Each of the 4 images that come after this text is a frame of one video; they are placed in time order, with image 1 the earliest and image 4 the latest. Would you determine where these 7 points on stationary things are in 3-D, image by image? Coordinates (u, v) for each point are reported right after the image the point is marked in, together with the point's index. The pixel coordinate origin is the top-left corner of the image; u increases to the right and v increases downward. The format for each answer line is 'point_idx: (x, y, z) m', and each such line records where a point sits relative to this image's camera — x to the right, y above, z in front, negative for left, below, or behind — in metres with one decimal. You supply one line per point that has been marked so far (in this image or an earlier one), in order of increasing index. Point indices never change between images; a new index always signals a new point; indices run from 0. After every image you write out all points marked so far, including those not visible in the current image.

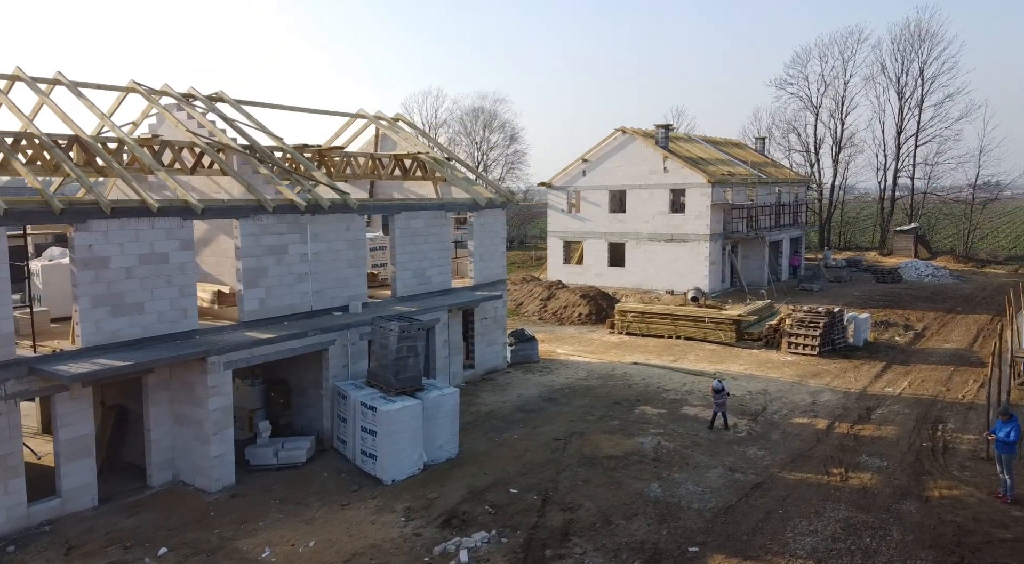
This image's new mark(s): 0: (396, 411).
0: (-1.8, -2.0, +12.0) m
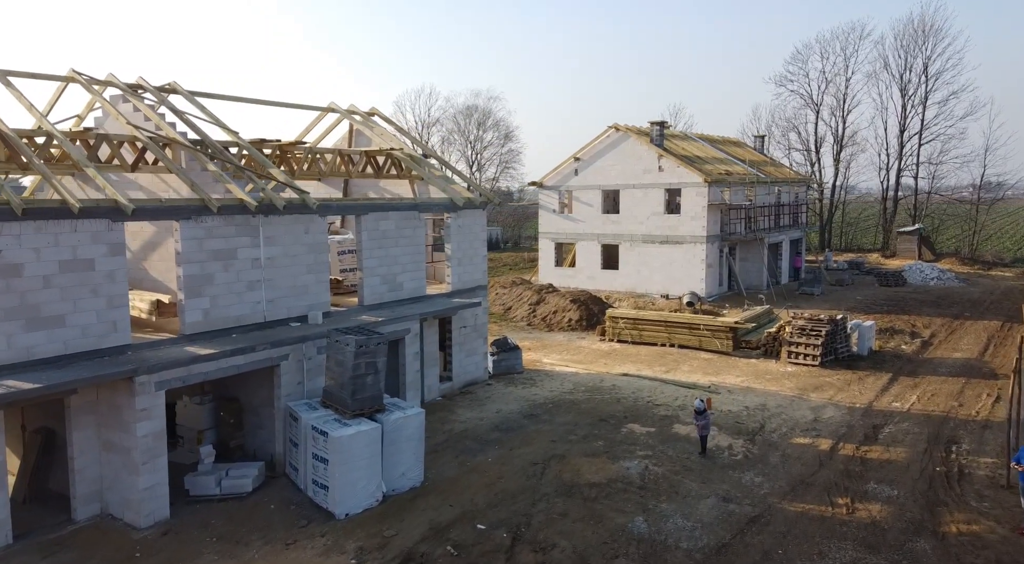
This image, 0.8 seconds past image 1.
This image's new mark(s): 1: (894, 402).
0: (-2.3, -2.2, +10.8) m
1: (+8.3, -2.6, +16.6) m
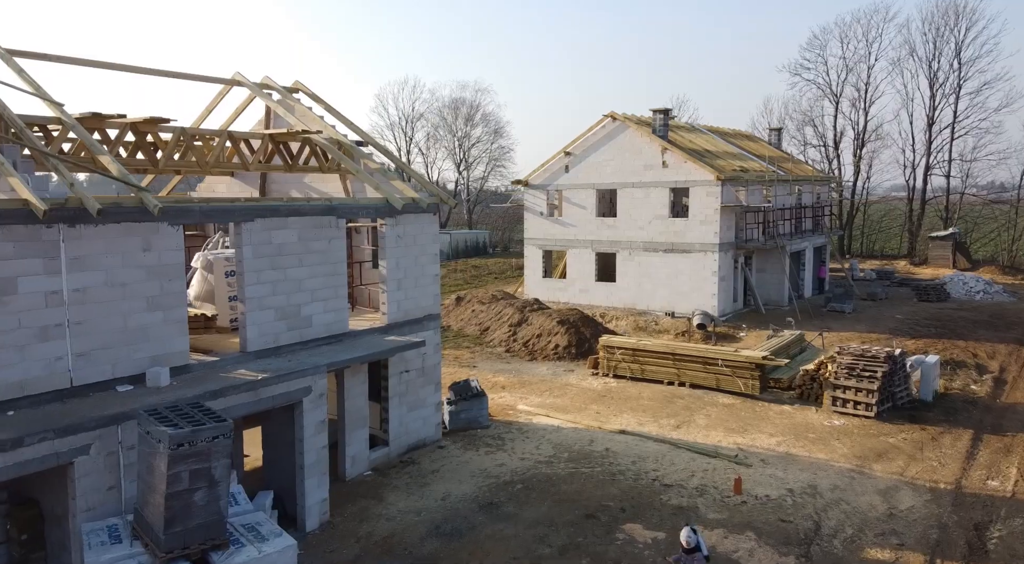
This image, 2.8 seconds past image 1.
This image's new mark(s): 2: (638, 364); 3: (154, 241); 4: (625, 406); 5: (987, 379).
0: (-3.0, -2.7, +6.3) m
1: (+7.6, -3.1, +12.1) m
2: (+2.9, -1.9, +17.8) m
3: (-4.3, +0.5, +9.3) m
4: (+2.3, -2.6, +16.0) m
5: (+10.9, -2.2, +17.7) m
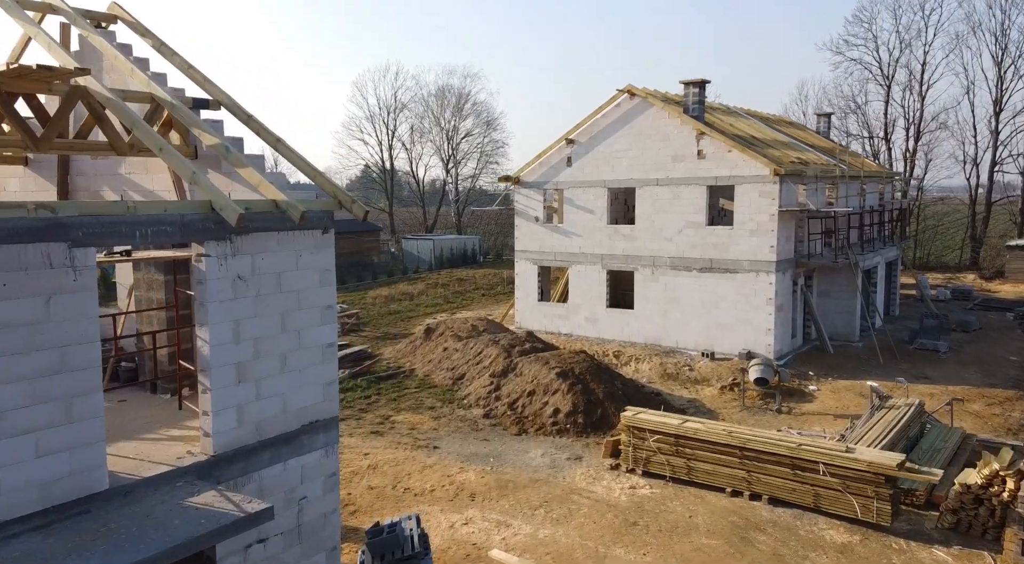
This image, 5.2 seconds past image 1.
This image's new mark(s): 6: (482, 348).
0: (-3.4, -3.4, -0.1) m
1: (+7.2, -3.8, +5.7) m
2: (+2.5, -2.6, +11.5) m
3: (-4.7, -0.2, +2.9) m
4: (+2.0, -3.3, +9.6) m
5: (+10.5, -3.0, +11.3) m
6: (-0.7, -1.6, +18.3) m
